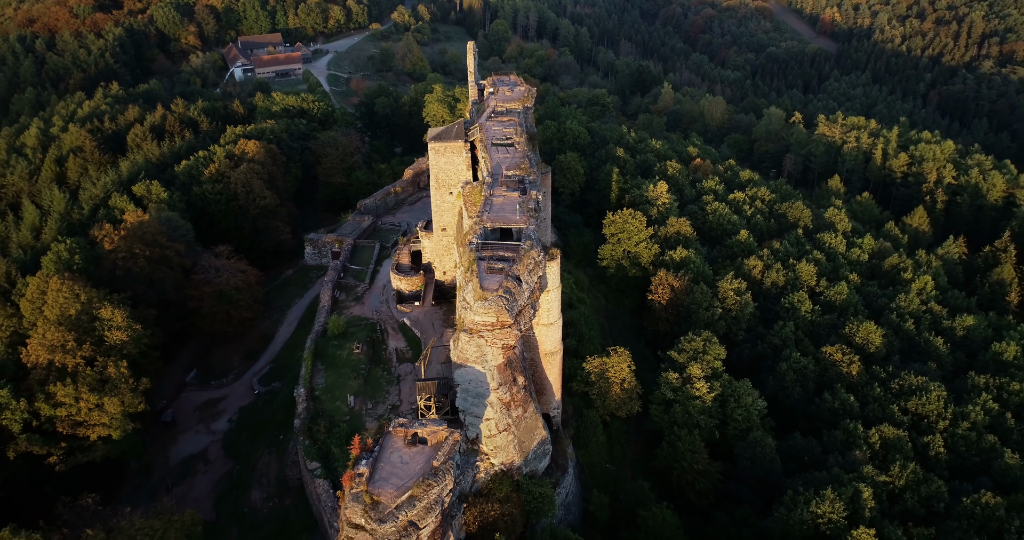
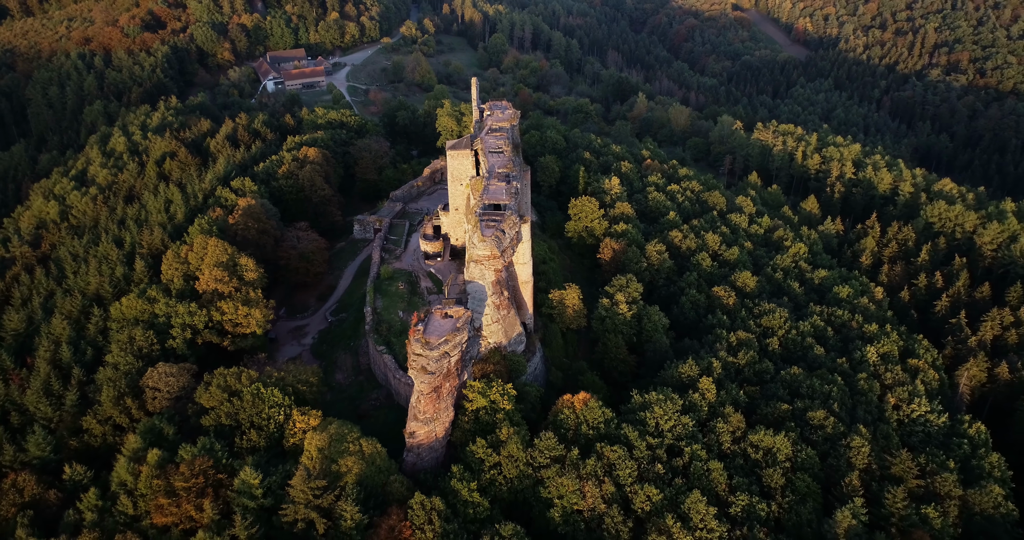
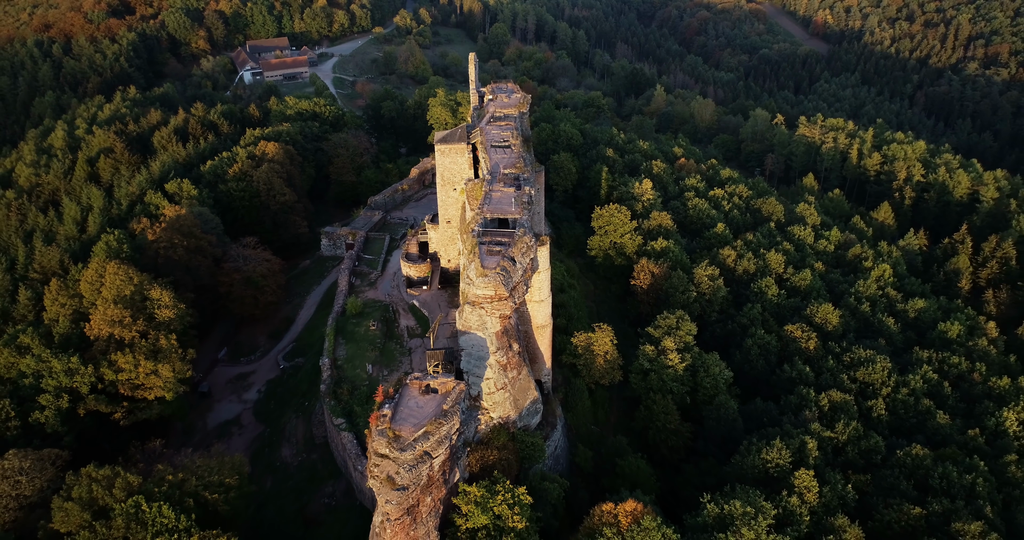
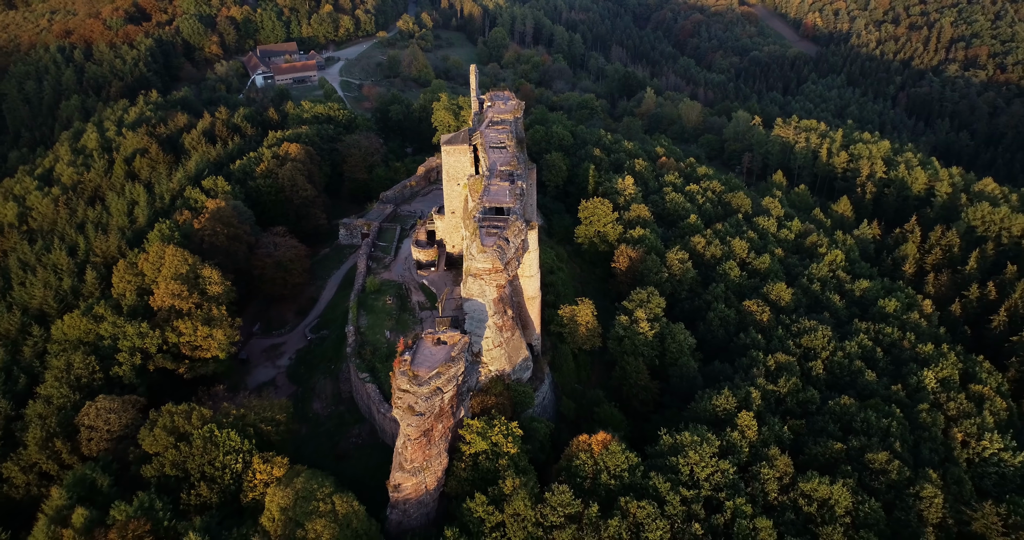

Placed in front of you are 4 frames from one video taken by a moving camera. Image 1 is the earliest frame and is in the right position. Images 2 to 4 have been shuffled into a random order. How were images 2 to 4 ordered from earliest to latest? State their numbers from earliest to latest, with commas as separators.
3, 4, 2
